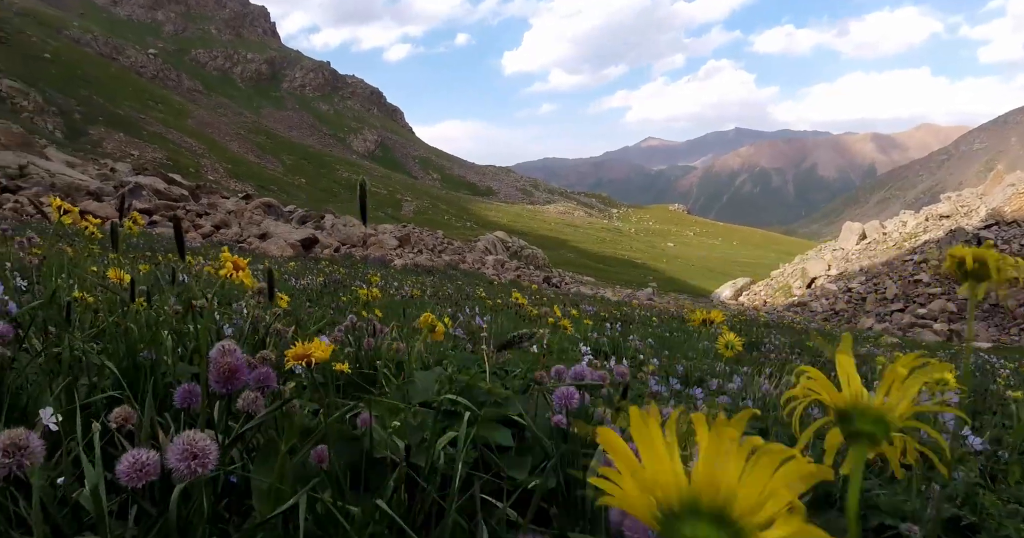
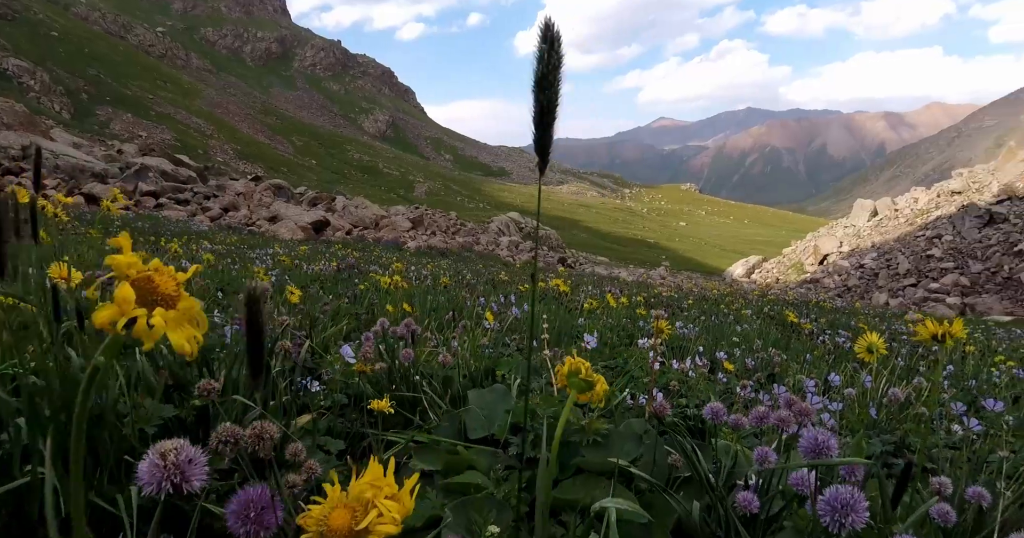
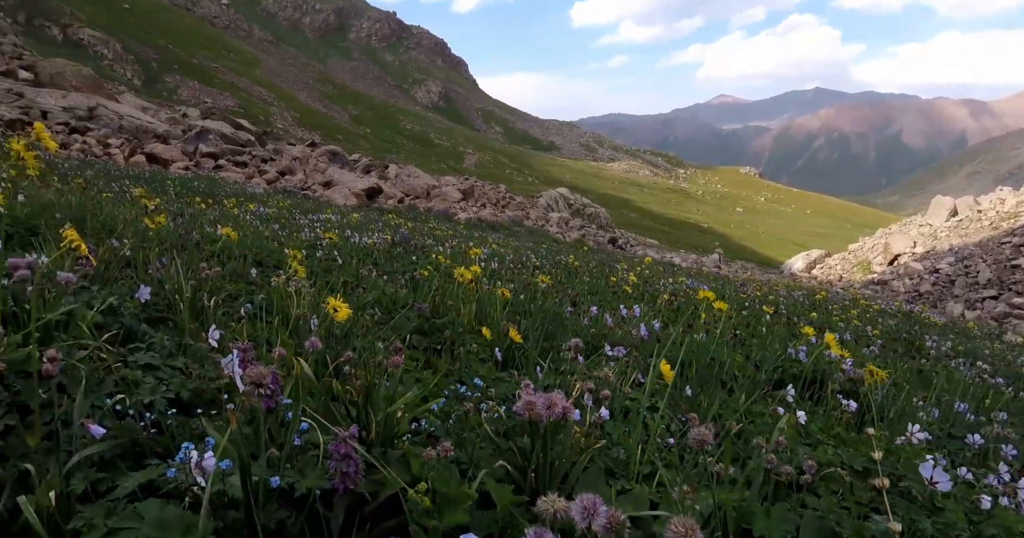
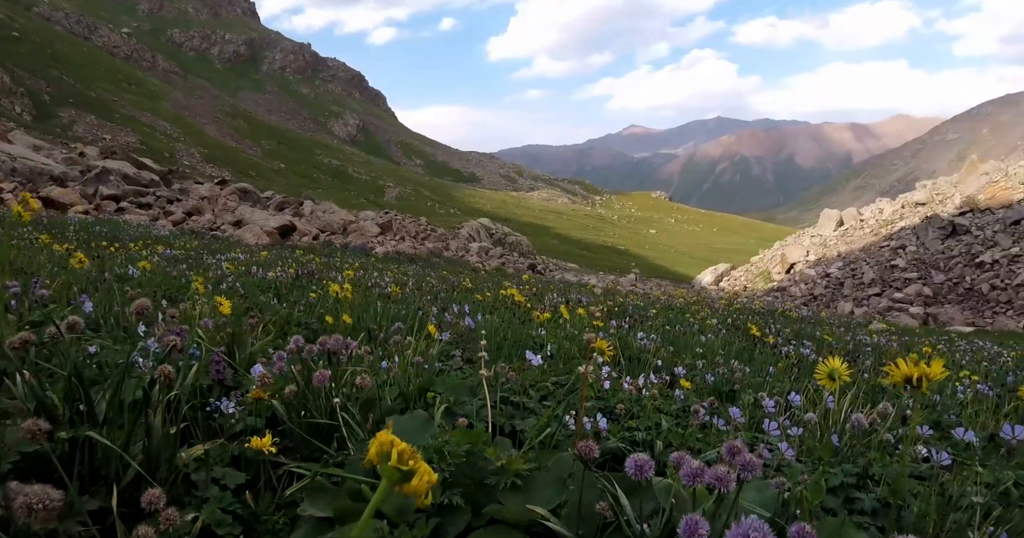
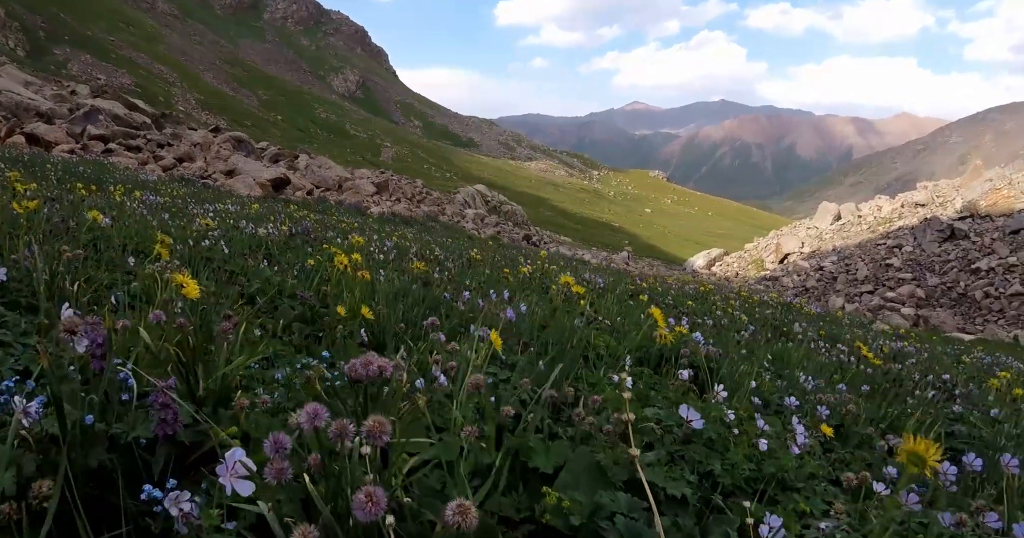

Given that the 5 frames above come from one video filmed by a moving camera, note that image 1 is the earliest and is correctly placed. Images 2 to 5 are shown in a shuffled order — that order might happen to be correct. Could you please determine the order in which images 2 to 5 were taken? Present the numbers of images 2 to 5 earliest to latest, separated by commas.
2, 4, 5, 3
